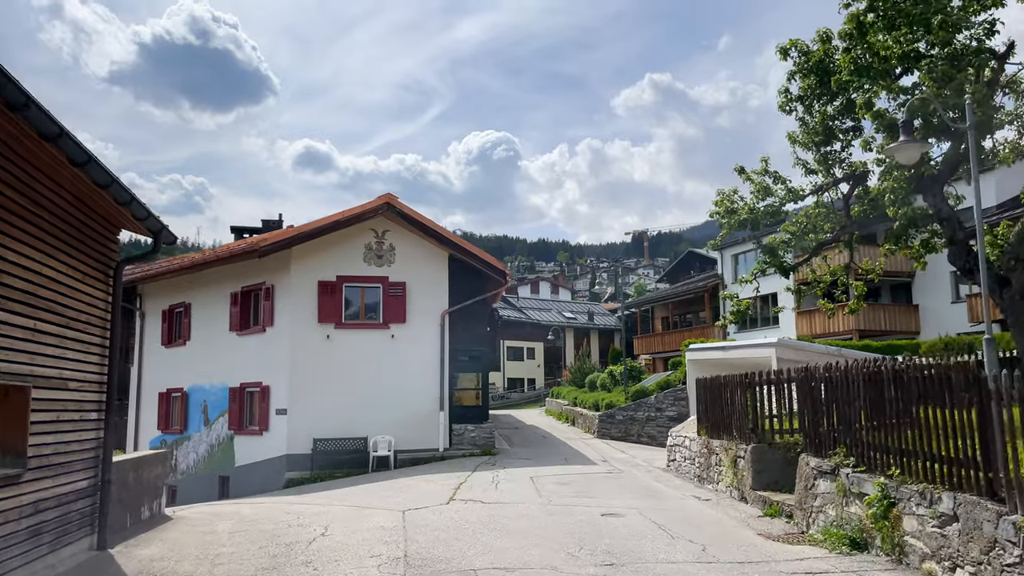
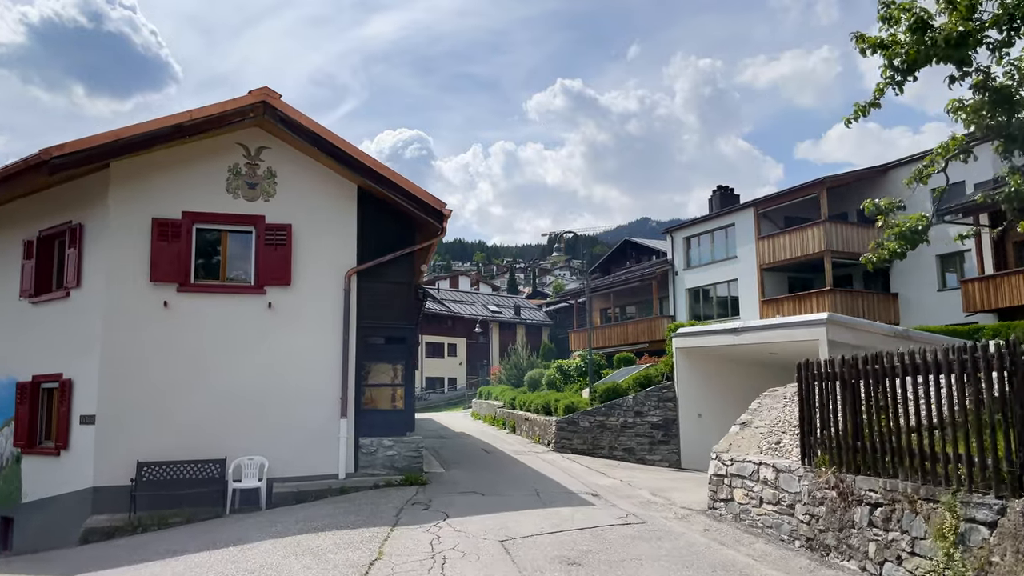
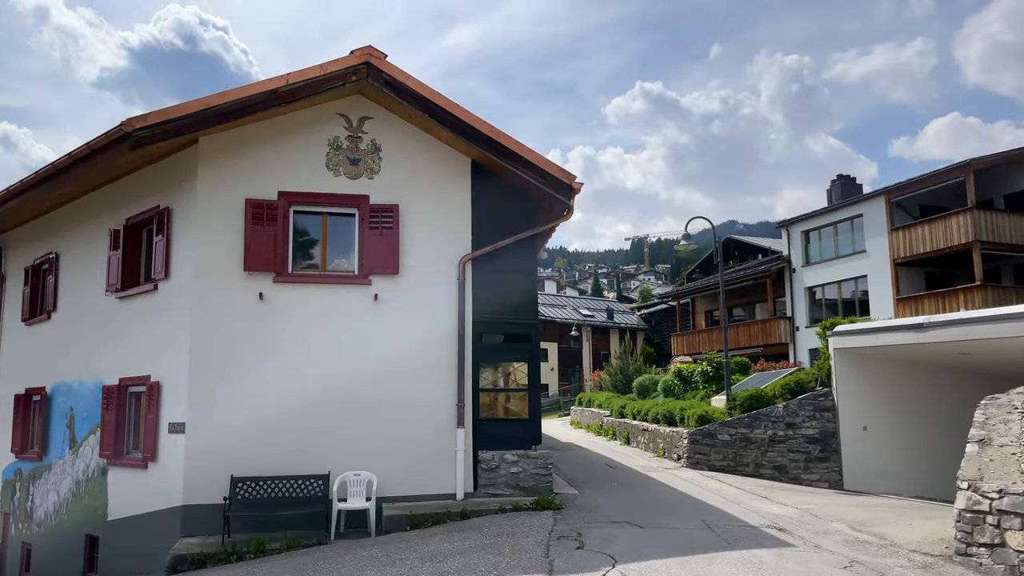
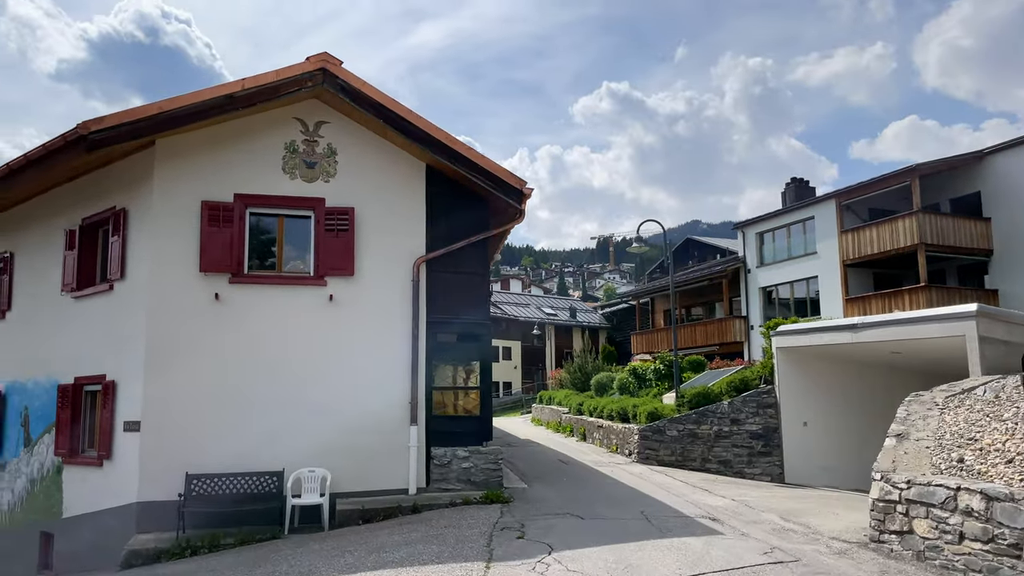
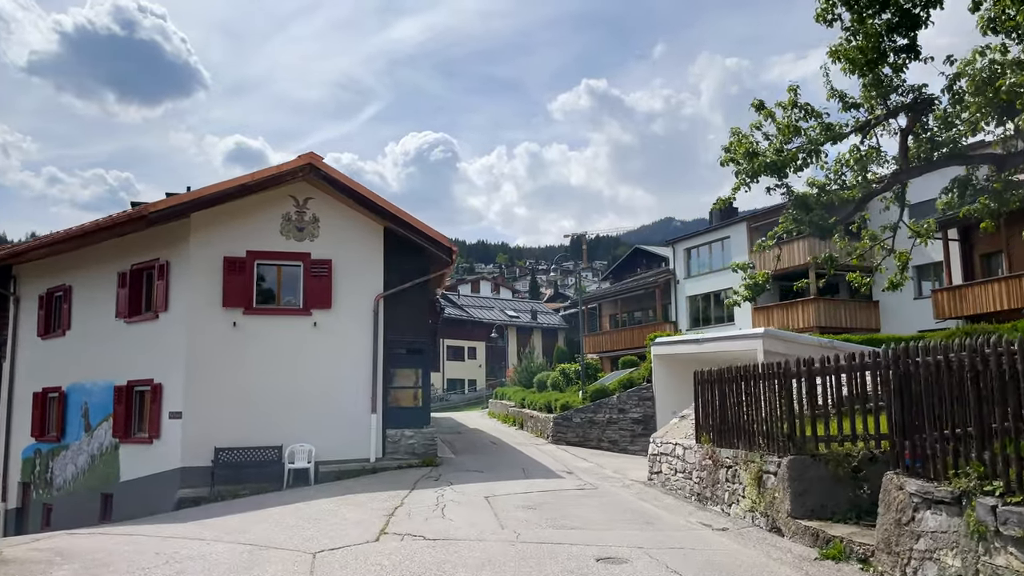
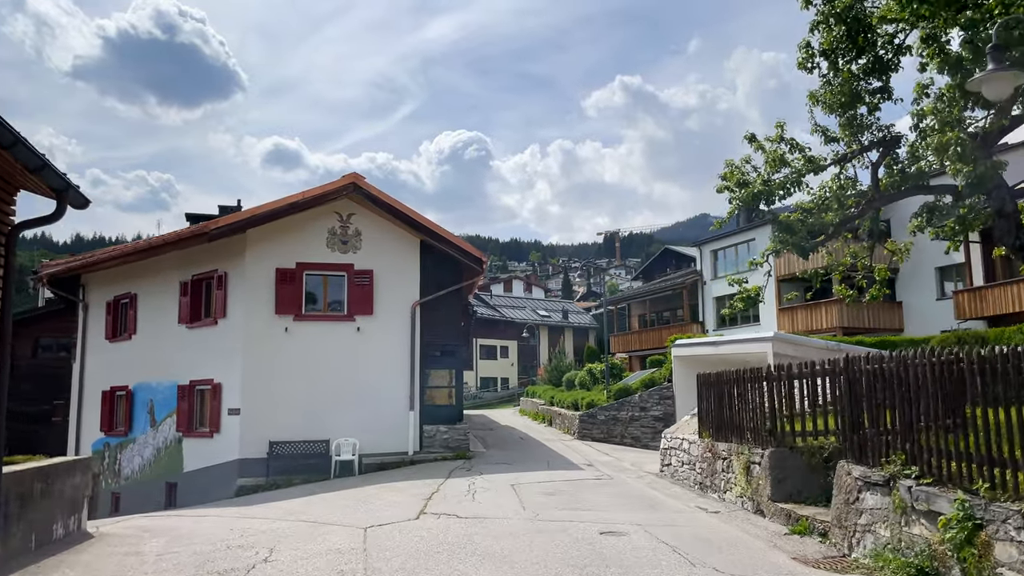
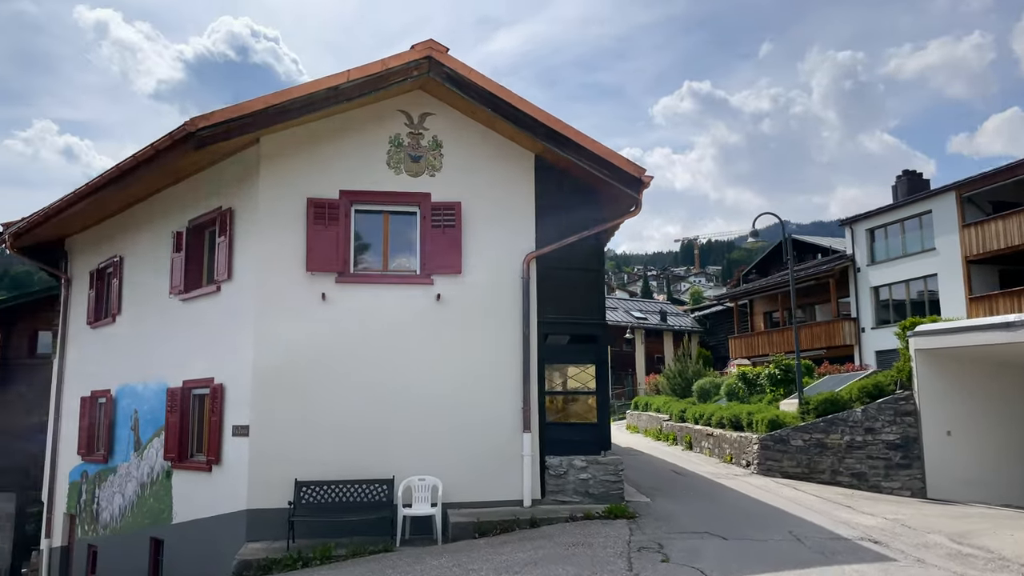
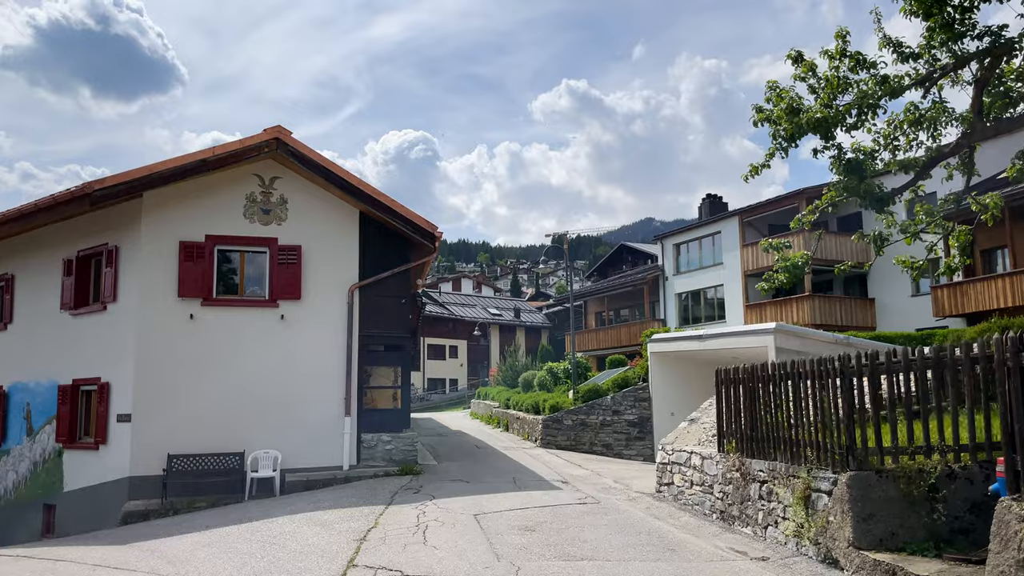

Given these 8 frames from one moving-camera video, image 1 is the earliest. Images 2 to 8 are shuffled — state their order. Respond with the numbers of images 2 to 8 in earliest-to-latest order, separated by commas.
6, 5, 8, 2, 4, 3, 7
